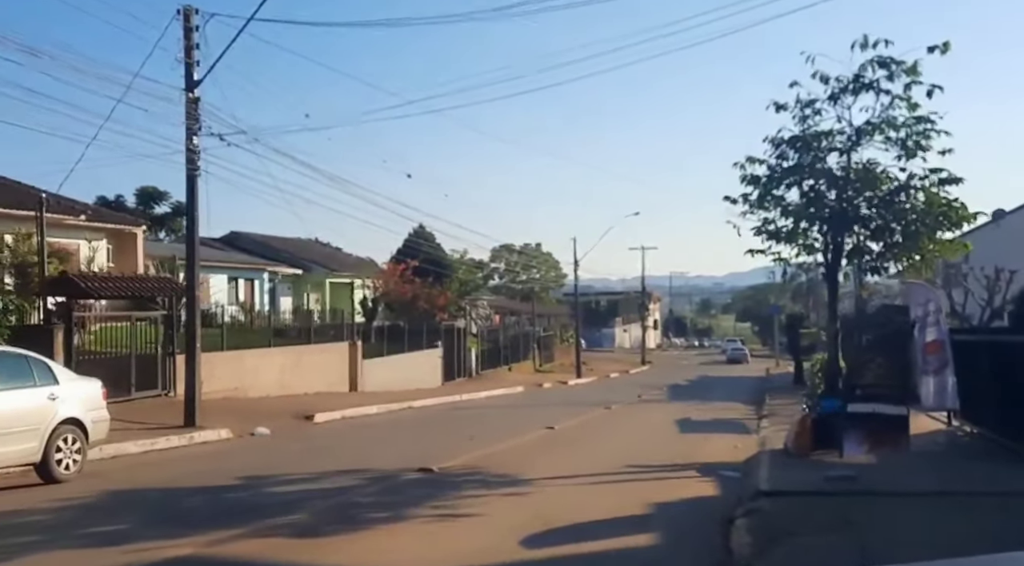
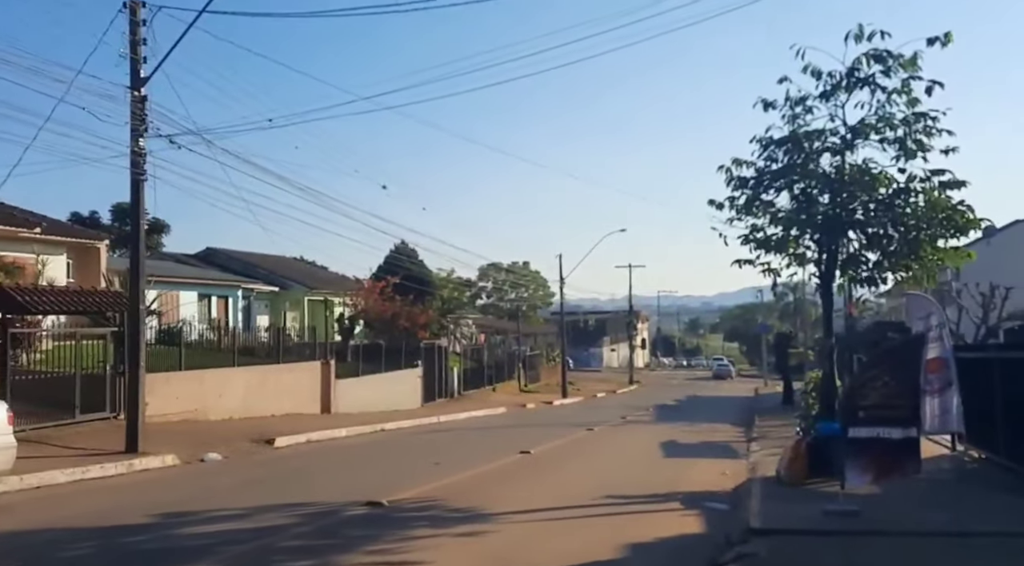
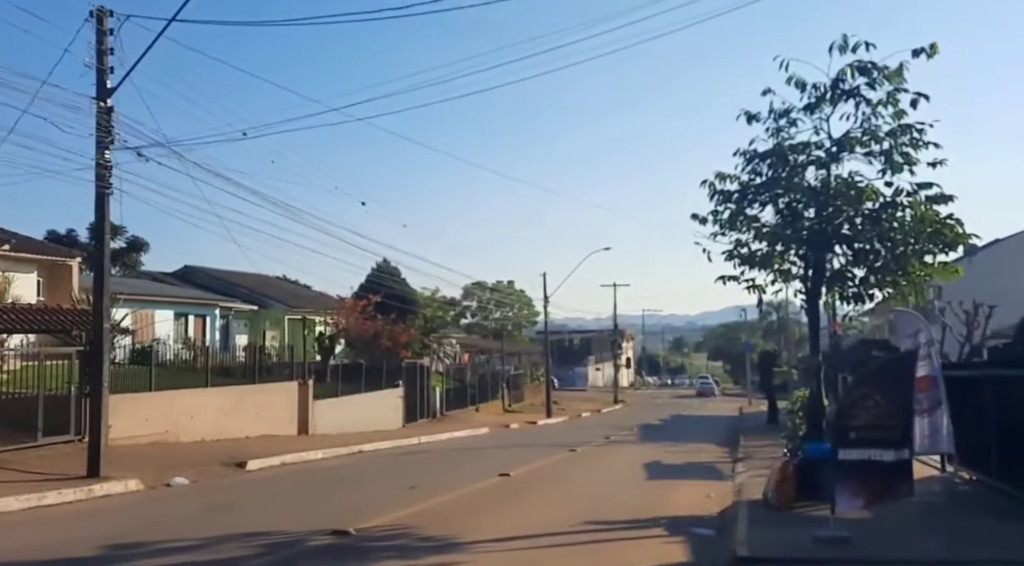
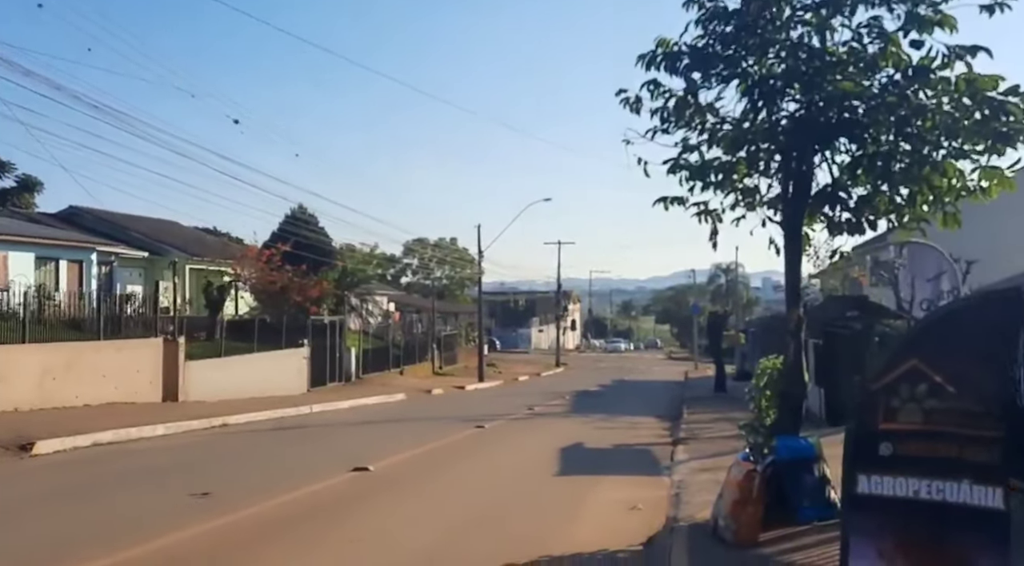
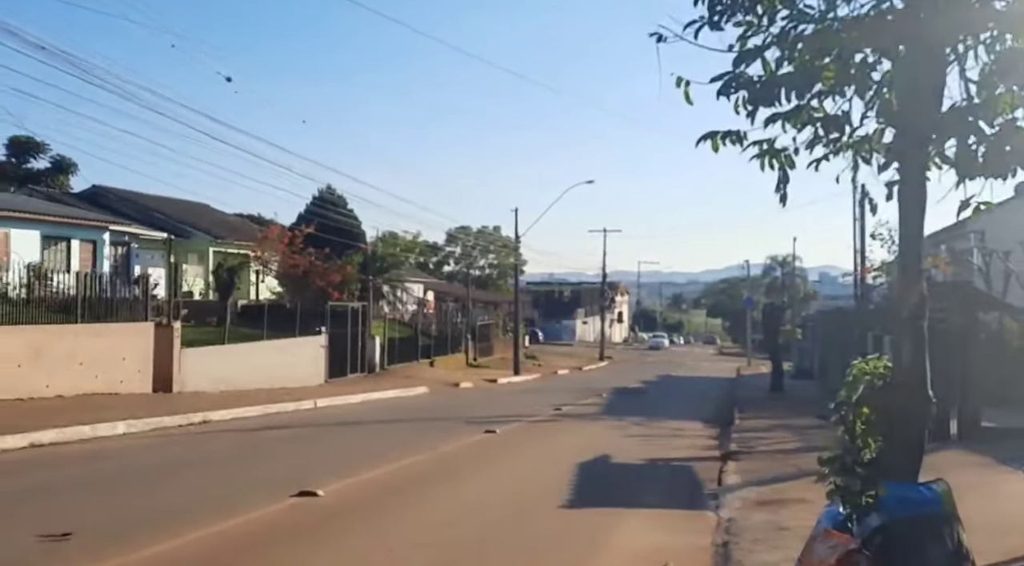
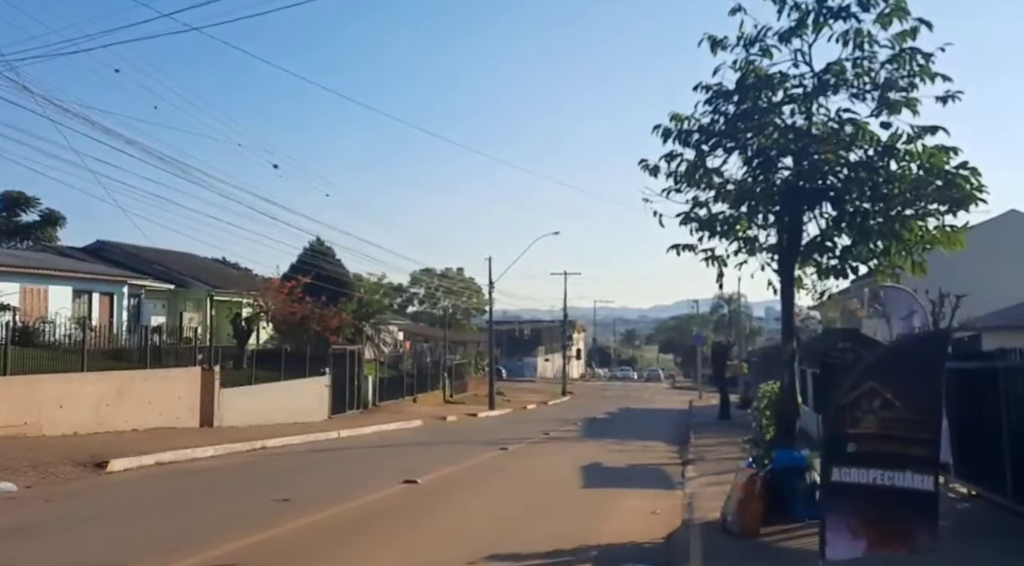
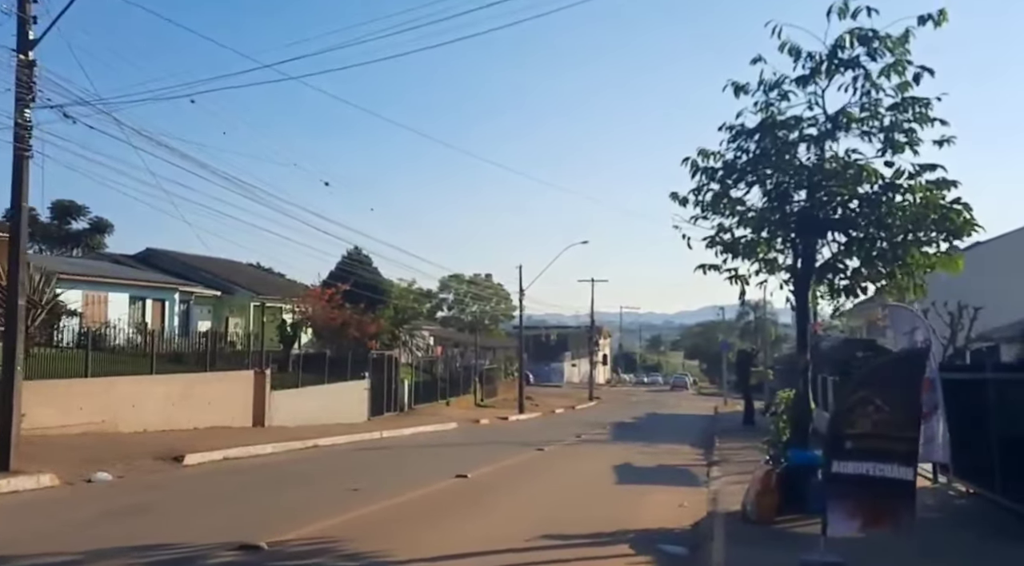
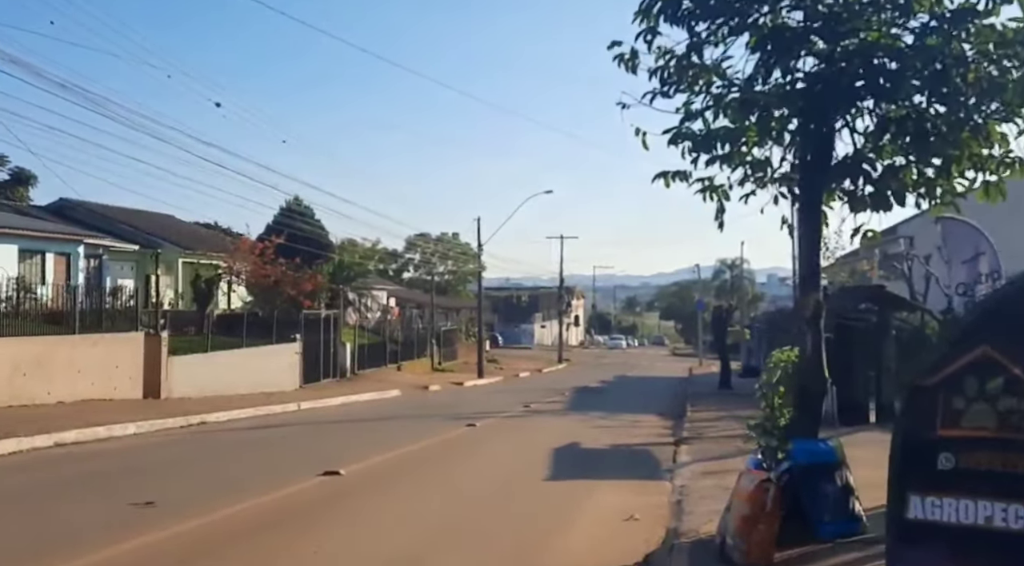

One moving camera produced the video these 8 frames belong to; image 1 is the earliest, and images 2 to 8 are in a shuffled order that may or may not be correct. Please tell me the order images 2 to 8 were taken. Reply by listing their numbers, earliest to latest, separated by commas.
2, 3, 7, 6, 4, 8, 5
